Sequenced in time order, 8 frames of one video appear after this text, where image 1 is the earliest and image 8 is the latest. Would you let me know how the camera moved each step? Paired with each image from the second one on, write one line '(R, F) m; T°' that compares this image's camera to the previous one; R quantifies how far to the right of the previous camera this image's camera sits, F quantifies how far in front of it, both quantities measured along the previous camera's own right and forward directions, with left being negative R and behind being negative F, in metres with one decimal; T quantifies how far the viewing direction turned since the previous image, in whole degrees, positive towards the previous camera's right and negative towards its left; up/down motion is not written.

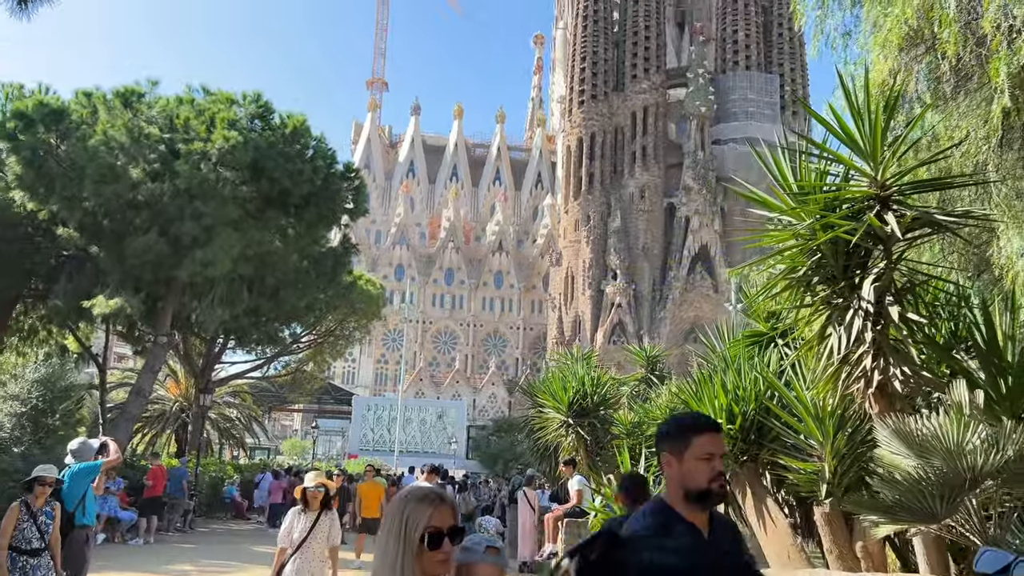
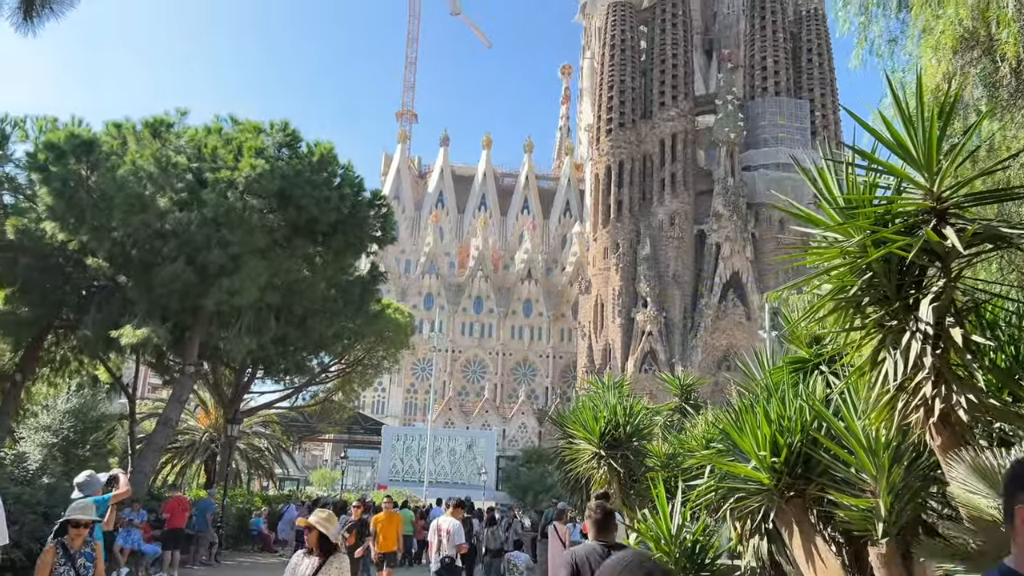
(0.0, +0.2) m; -2°
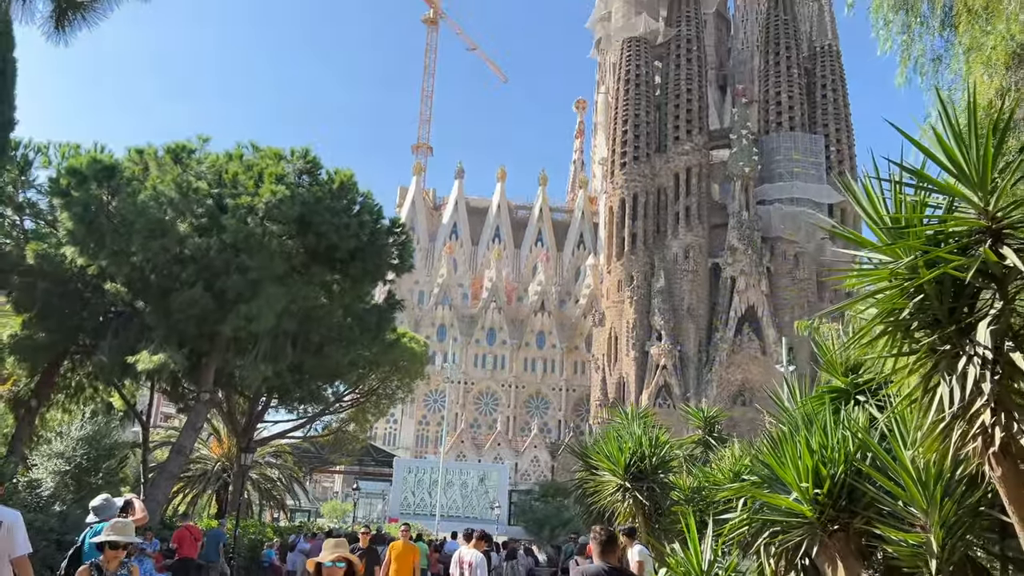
(-0.1, +0.1) m; -1°
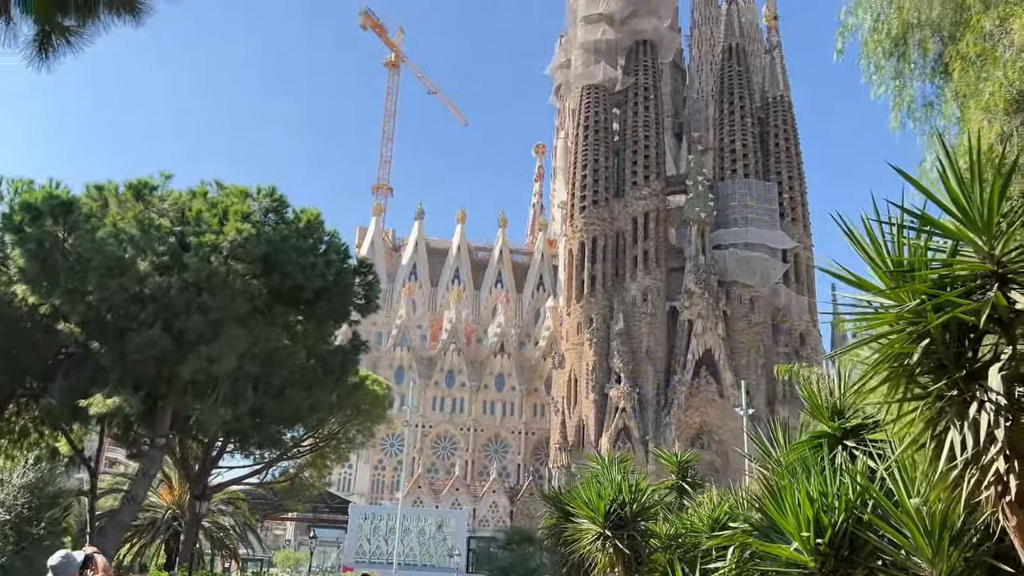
(-0.2, +0.2) m; +3°
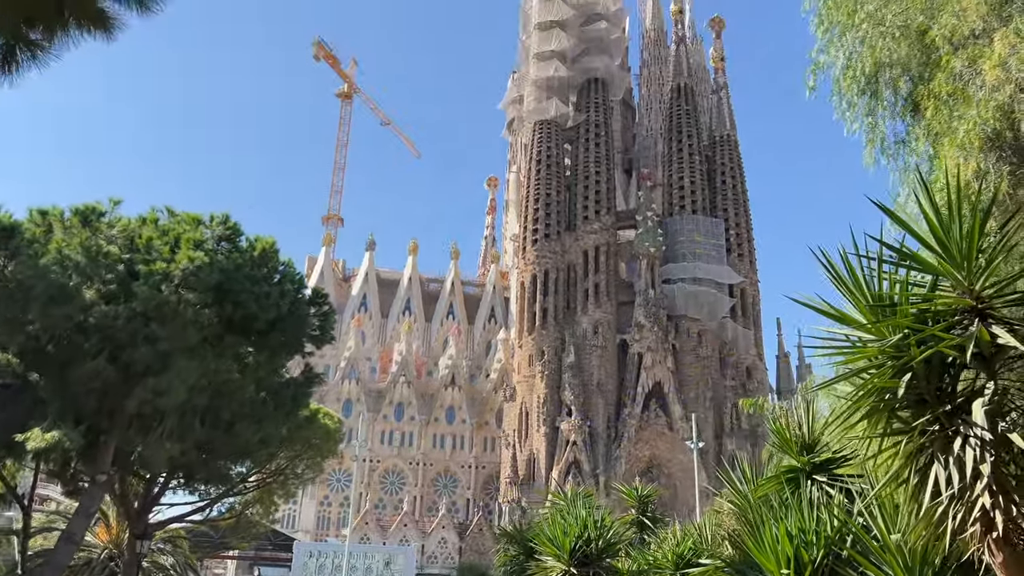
(-0.2, +0.1) m; +4°
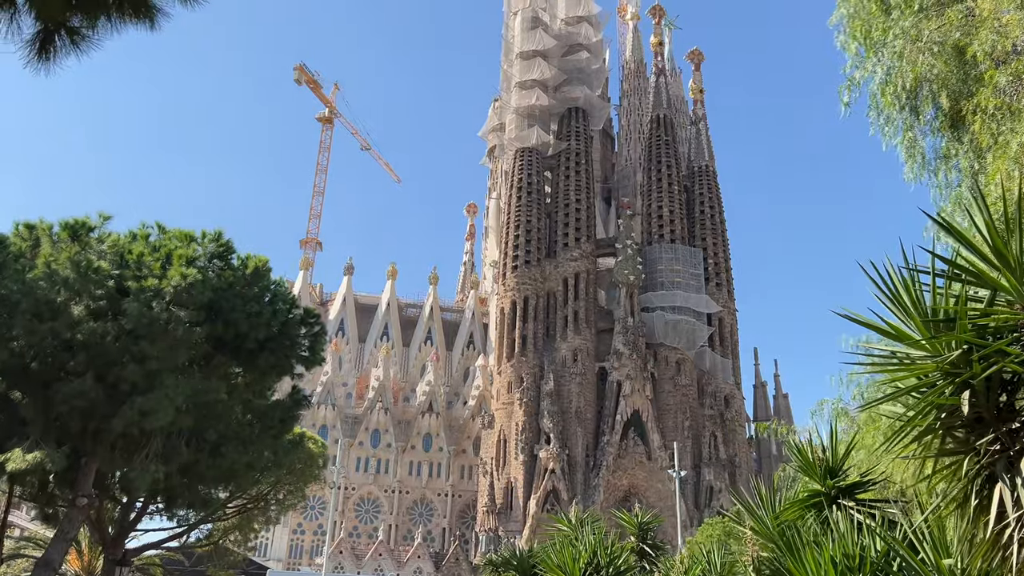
(-0.3, +0.1) m; +2°
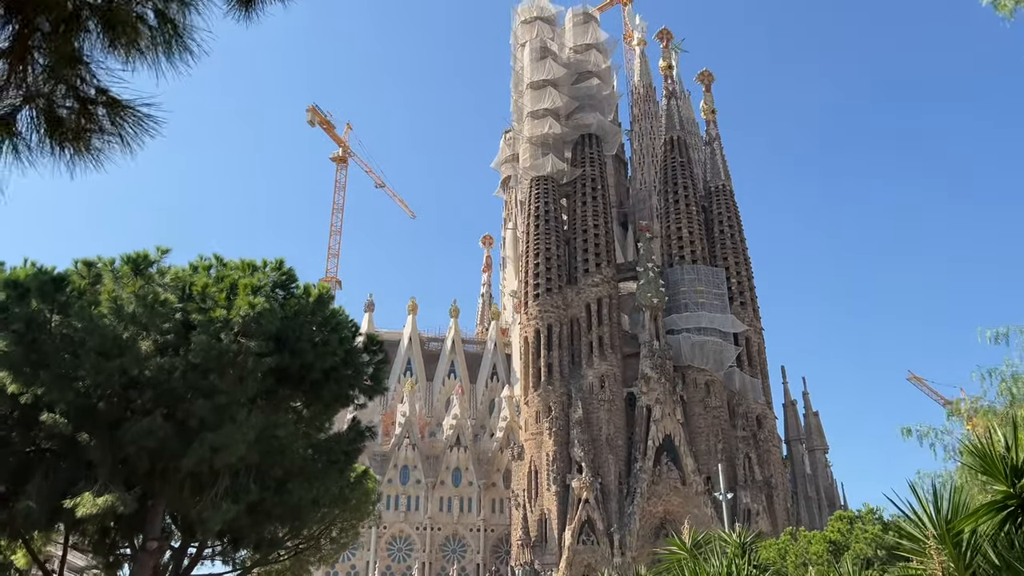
(-0.9, +0.4) m; -1°
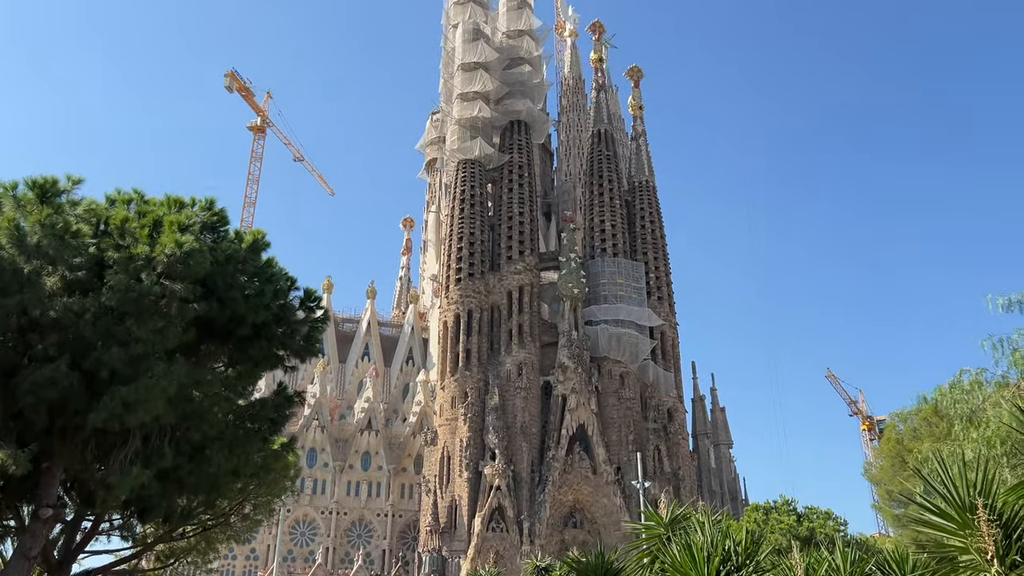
(-0.6, +0.9) m; +6°
